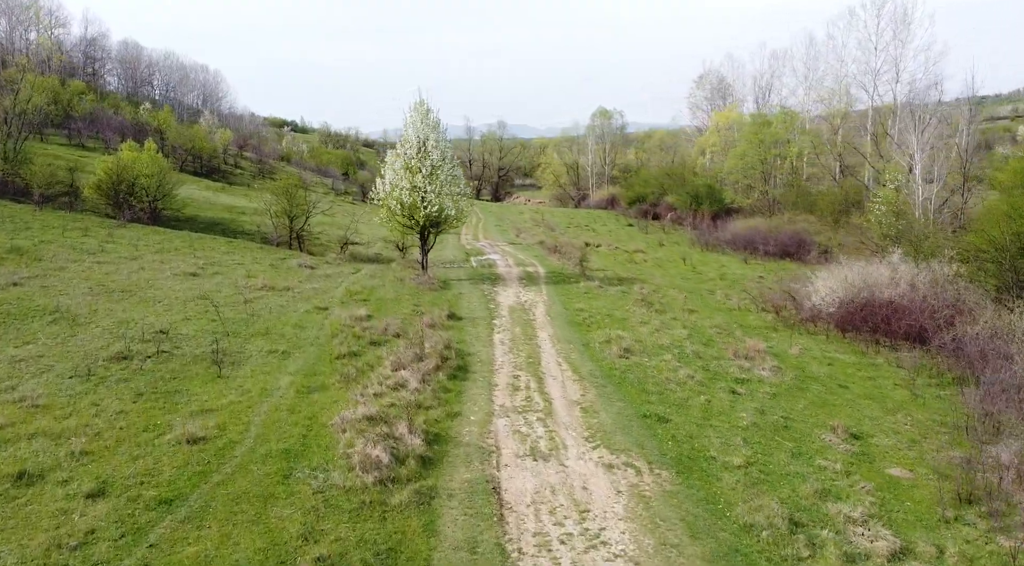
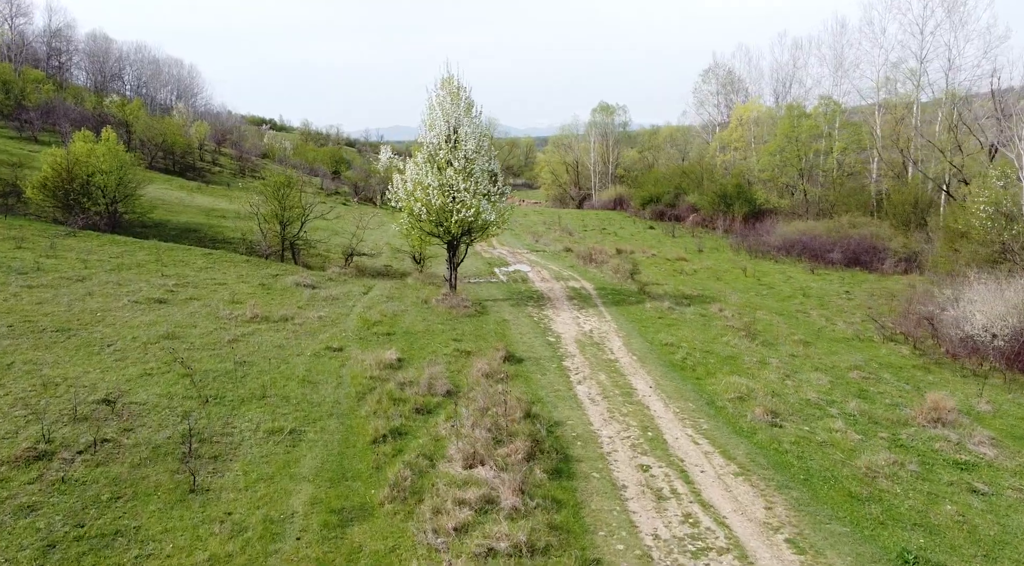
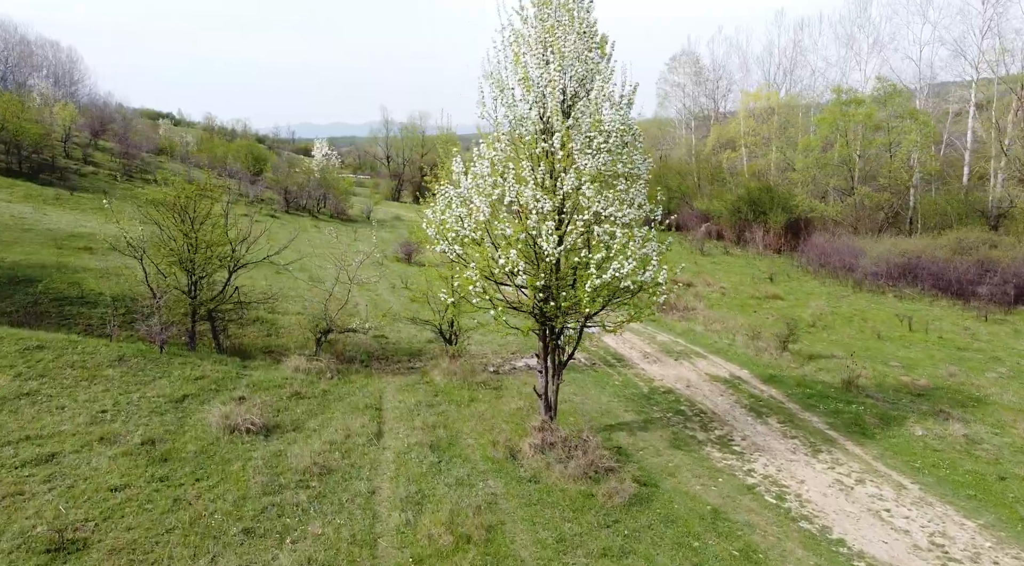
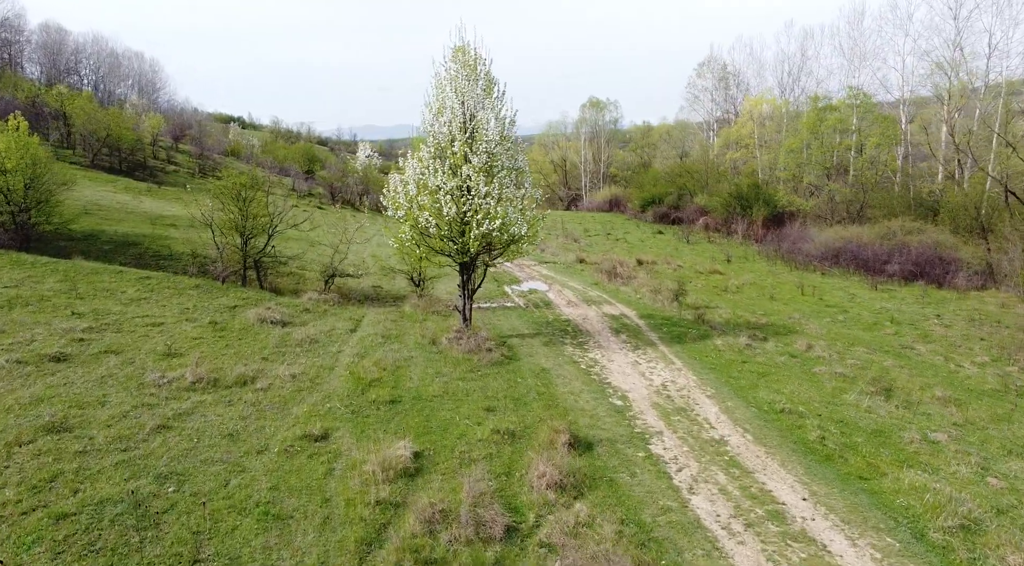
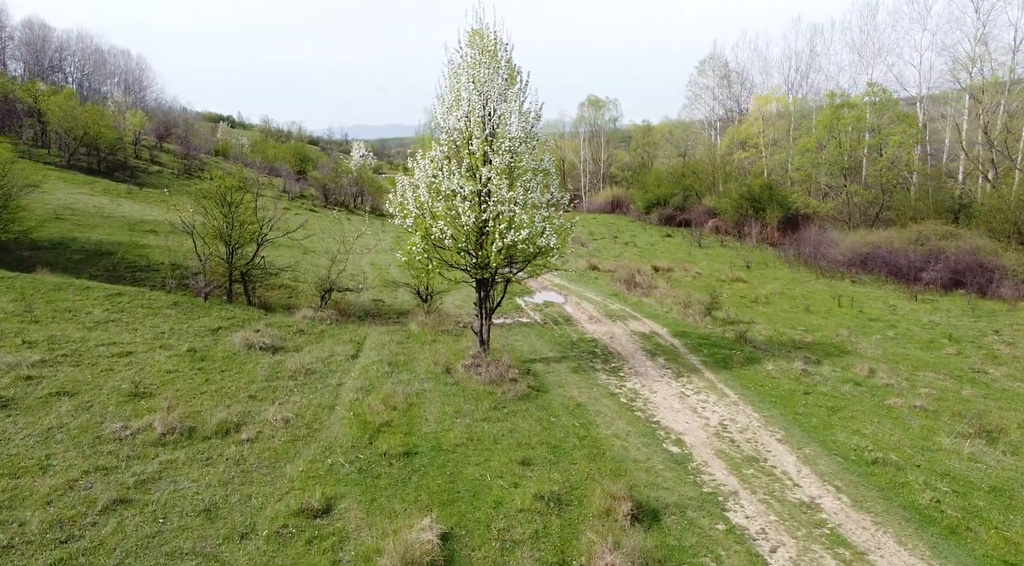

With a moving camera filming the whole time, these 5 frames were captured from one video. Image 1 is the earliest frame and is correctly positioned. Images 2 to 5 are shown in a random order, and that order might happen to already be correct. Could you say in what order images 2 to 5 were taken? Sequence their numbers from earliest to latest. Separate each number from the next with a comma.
2, 4, 5, 3
